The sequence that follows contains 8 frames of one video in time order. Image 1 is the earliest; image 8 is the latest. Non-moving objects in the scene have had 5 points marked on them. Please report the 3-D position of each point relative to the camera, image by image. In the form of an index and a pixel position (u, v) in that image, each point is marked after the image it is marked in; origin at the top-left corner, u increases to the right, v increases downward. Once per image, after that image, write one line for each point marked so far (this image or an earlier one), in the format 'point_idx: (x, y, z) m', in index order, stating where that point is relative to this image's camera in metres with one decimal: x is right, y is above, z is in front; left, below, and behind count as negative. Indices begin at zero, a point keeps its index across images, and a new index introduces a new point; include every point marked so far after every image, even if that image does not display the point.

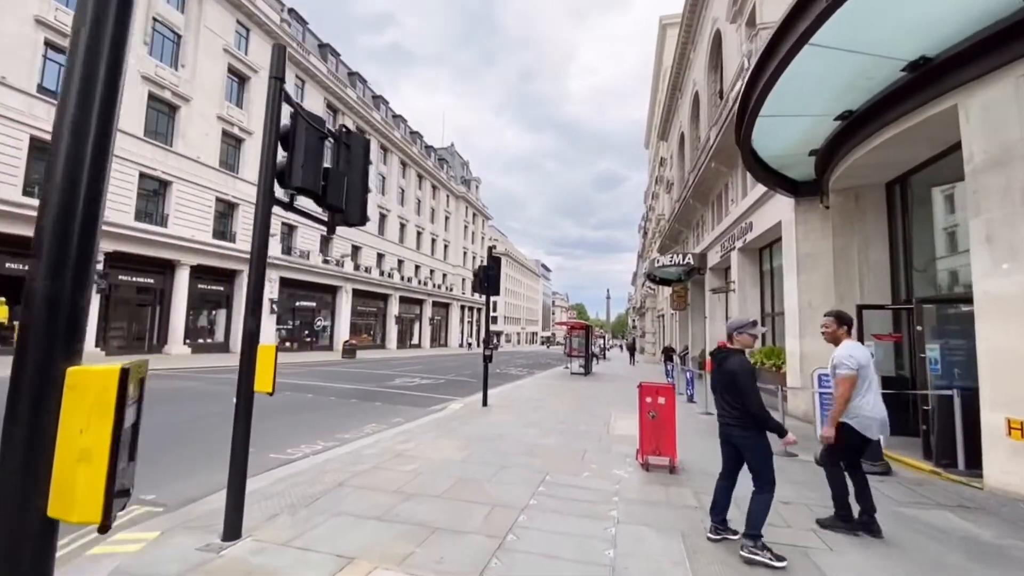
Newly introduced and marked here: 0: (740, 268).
0: (+8.2, +0.7, +16.4) m
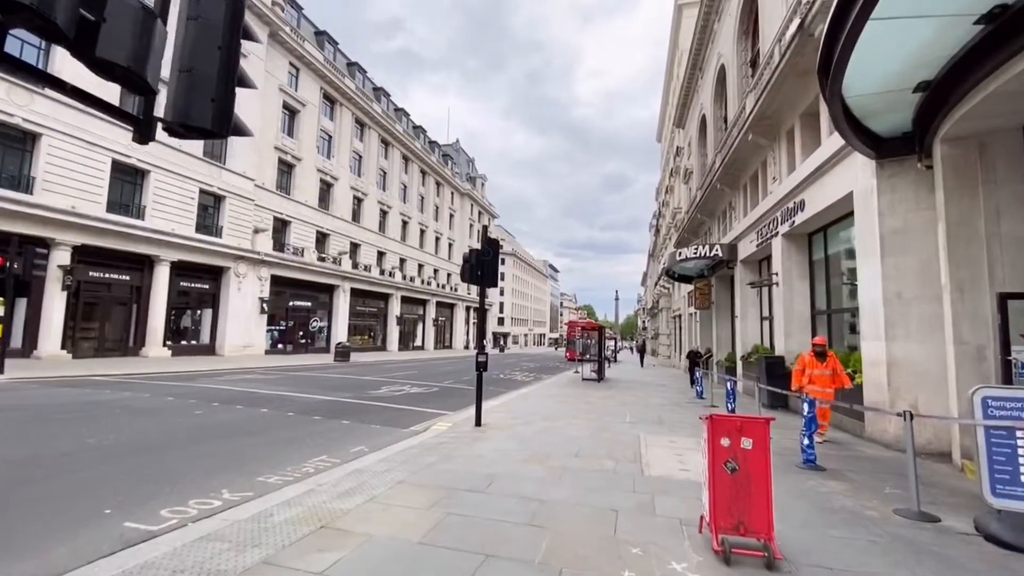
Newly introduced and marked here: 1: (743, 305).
0: (+8.3, +0.9, +13.8) m
1: (+9.3, -0.7, +18.4) m
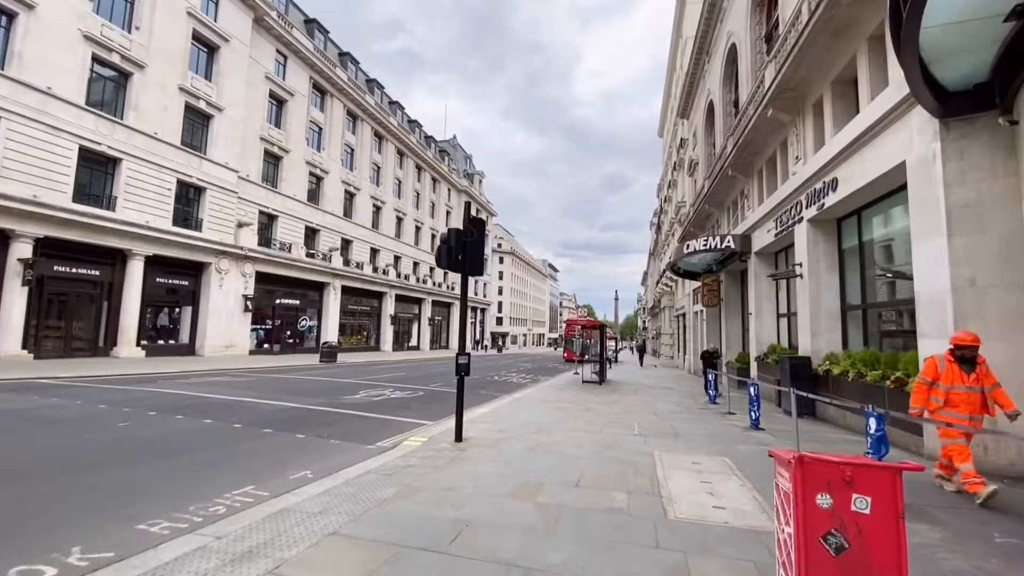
0: (+8.1, +1.1, +12.2) m
1: (+9.1, -0.5, +16.9) m
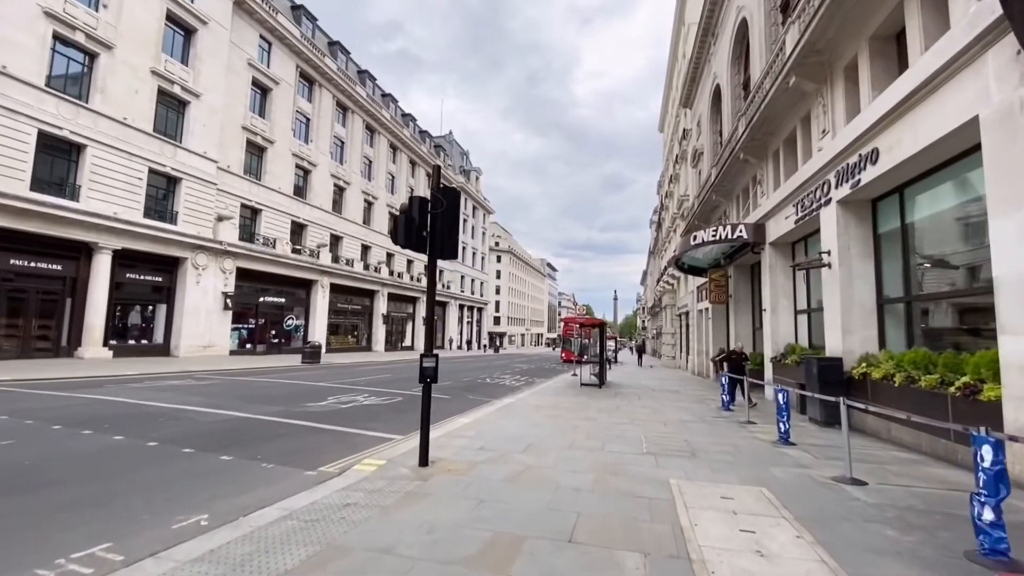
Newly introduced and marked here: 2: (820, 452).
0: (+7.8, +1.4, +10.7) m
1: (+8.8, -0.3, +15.3) m
2: (+5.1, -2.7, +7.6) m
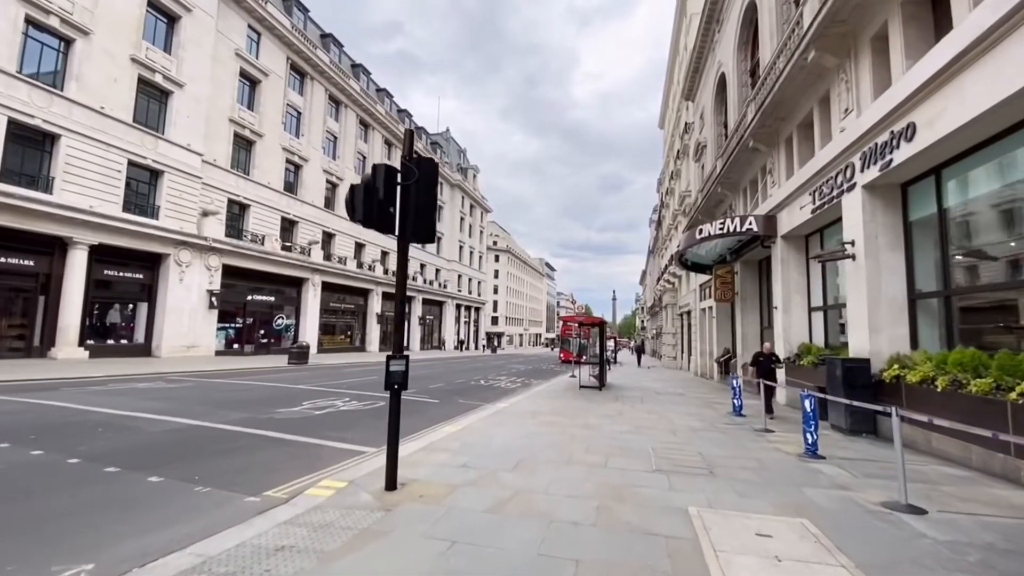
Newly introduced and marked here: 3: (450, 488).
0: (+7.6, +1.5, +9.7) m
1: (+8.6, -0.2, +14.3) m
2: (+5.0, -2.6, +6.5) m
3: (-0.7, -2.3, +5.2) m
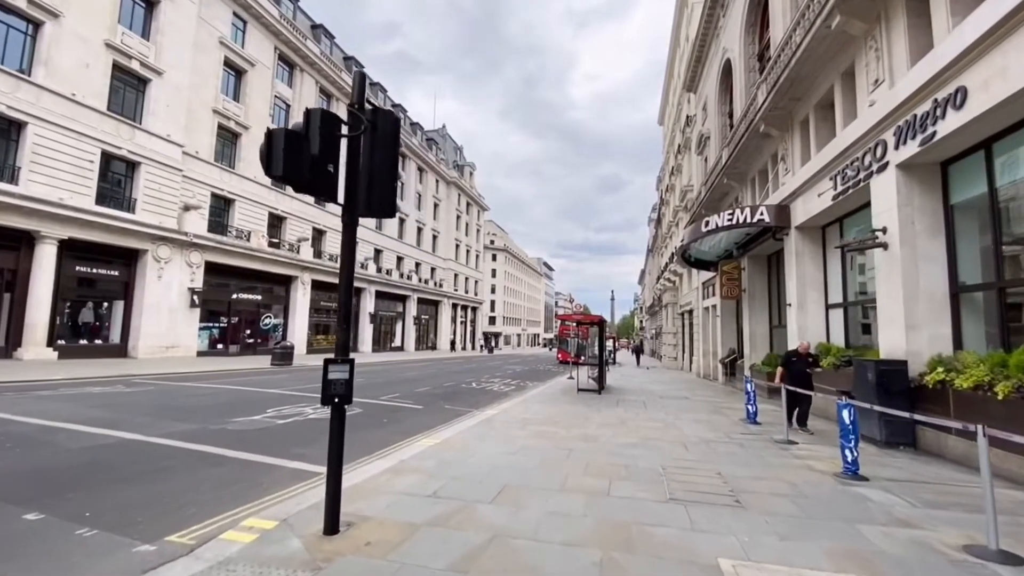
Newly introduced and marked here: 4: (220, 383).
0: (+7.4, +1.6, +8.6) m
1: (+8.4, 0.0, +13.2) m
2: (+4.8, -2.5, +5.4) m
3: (-0.9, -2.1, +4.1) m
4: (-9.9, -3.2, +15.5) m
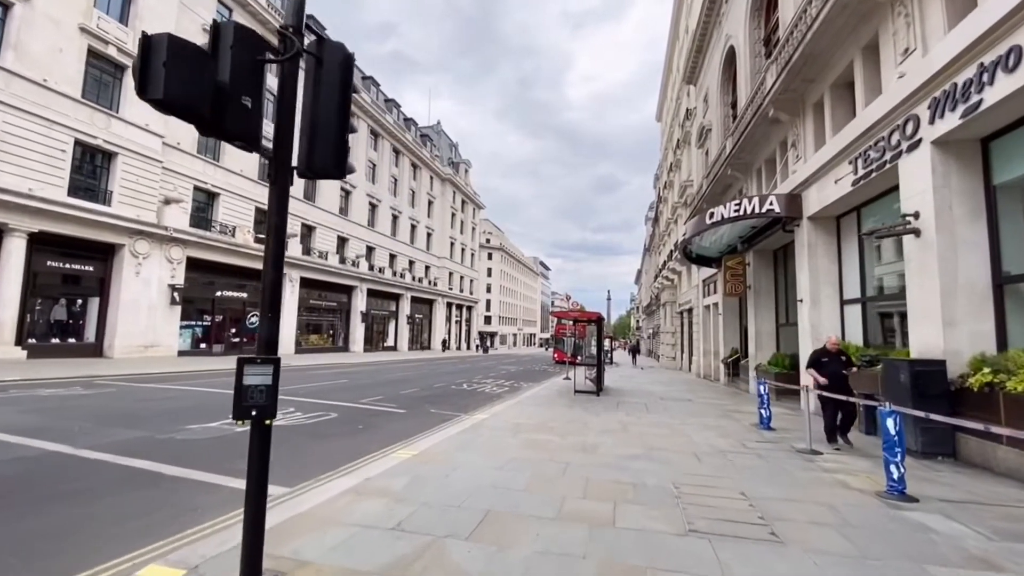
0: (+7.2, +1.8, +7.7) m
1: (+8.2, +0.1, +12.3) m
2: (+4.6, -2.3, +4.5) m
3: (-1.1, -2.0, +3.1) m
4: (-10.2, -3.1, +14.5) m
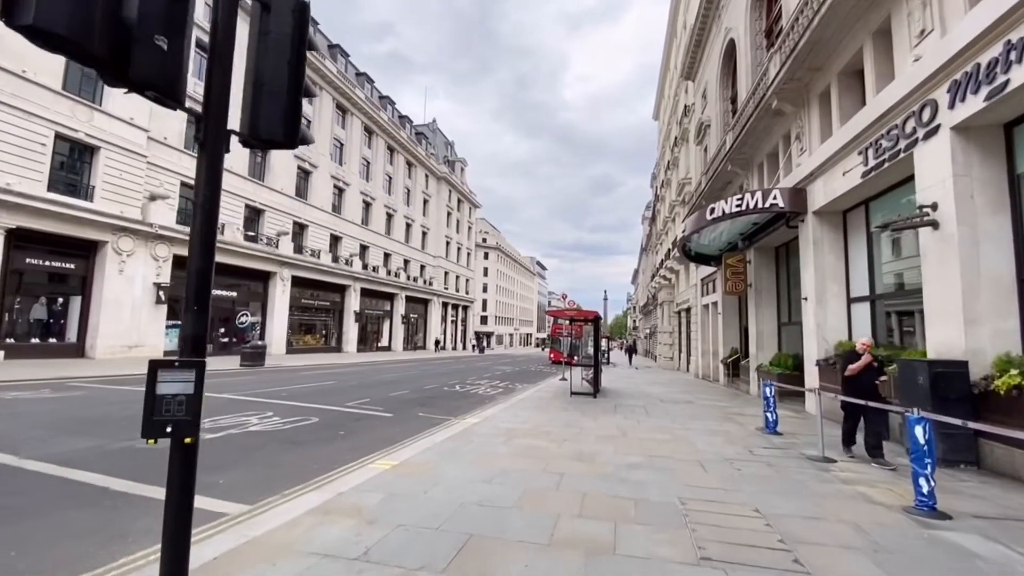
0: (+7.1, +1.8, +7.2) m
1: (+8.0, +0.2, +11.8) m
2: (+4.5, -2.2, +4.0) m
3: (-1.2, -1.9, +2.6) m
4: (-10.4, -3.0, +13.9) m
